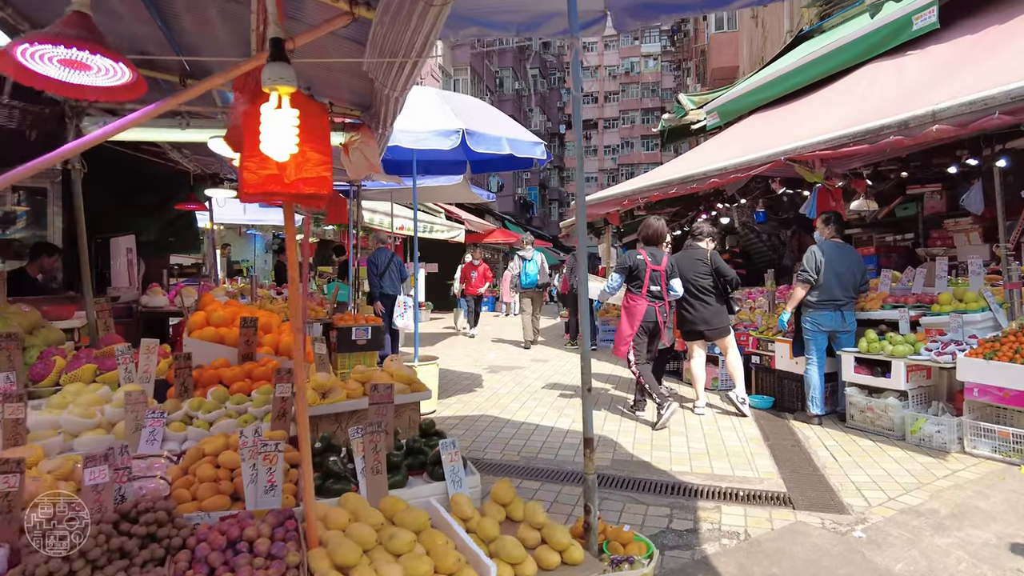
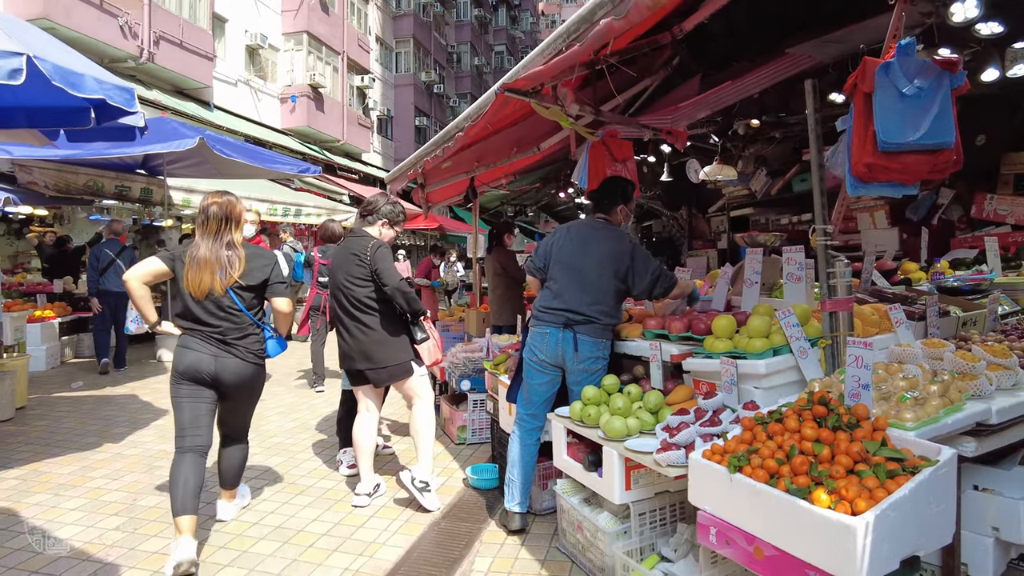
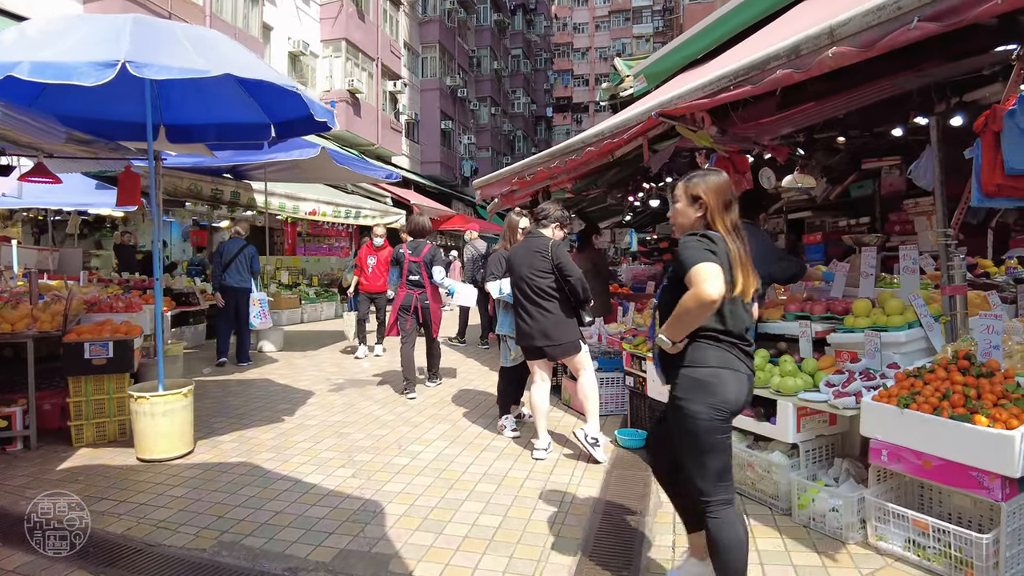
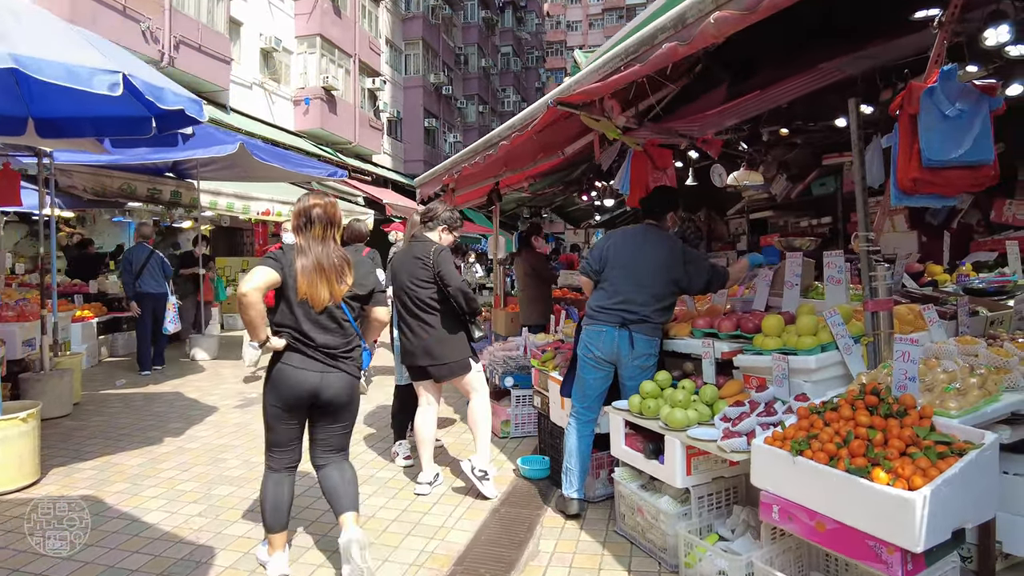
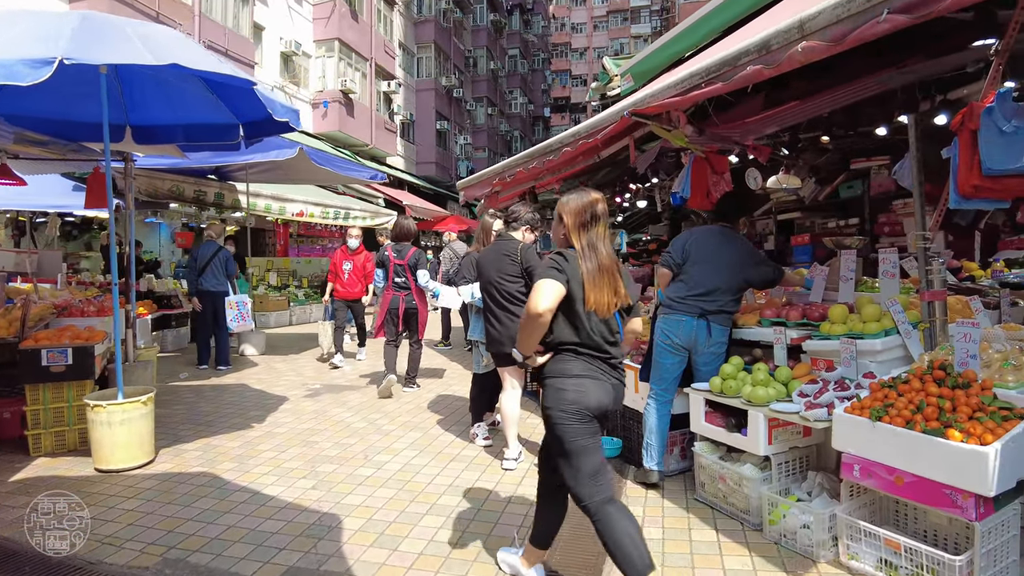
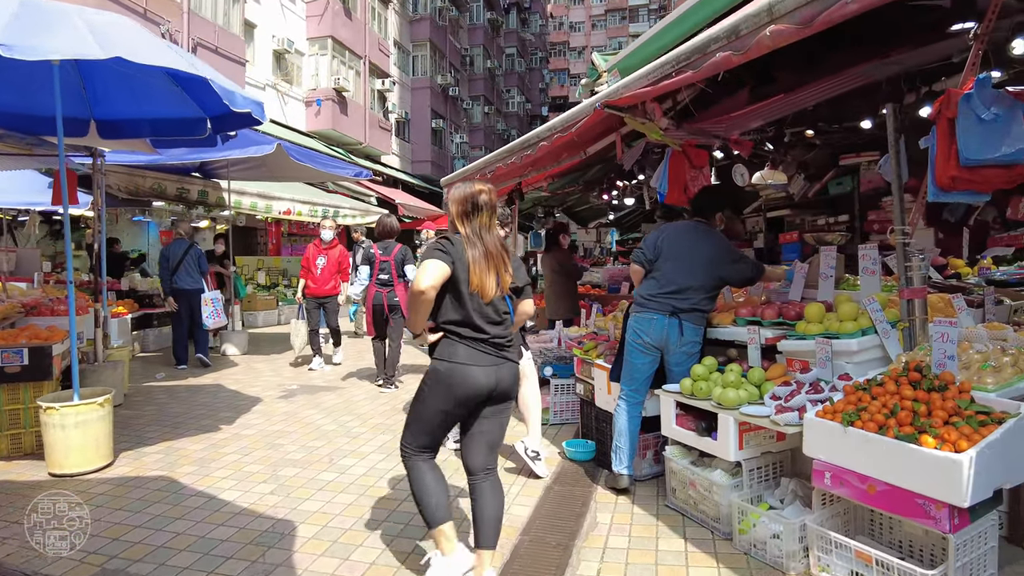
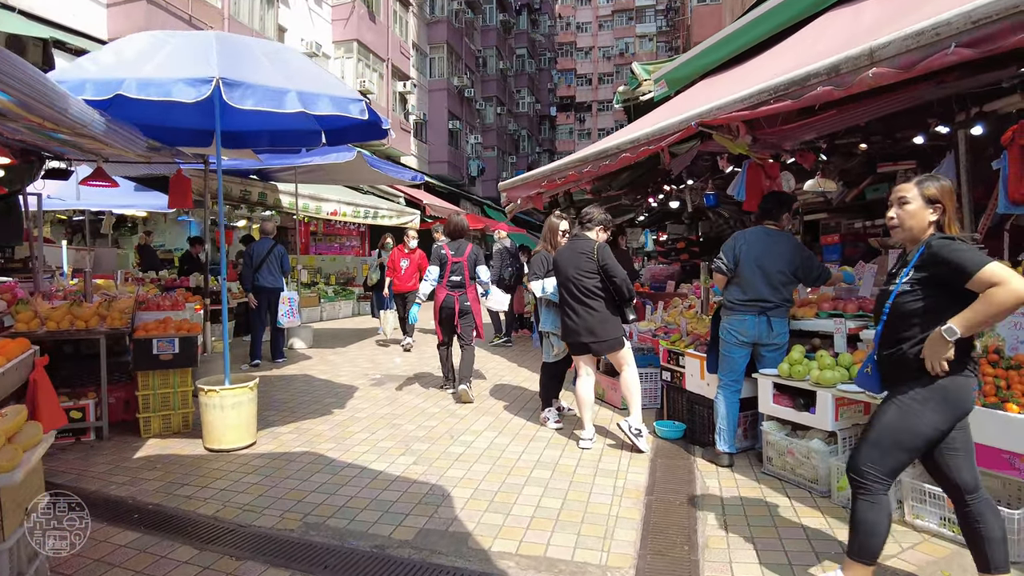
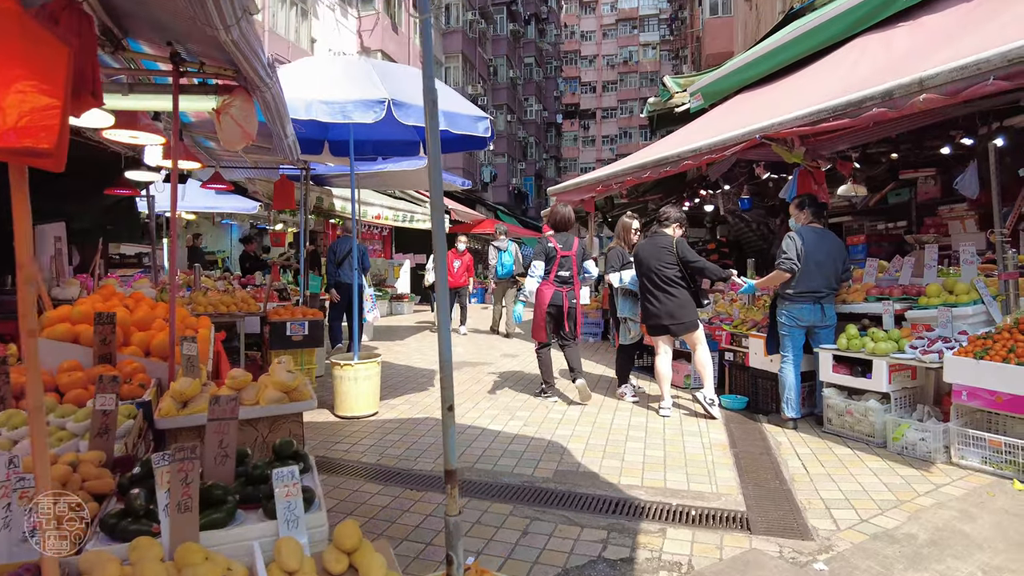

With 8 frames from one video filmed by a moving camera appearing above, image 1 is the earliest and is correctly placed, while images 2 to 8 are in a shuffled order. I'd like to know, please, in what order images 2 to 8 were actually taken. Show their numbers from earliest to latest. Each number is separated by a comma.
8, 7, 3, 5, 6, 4, 2
